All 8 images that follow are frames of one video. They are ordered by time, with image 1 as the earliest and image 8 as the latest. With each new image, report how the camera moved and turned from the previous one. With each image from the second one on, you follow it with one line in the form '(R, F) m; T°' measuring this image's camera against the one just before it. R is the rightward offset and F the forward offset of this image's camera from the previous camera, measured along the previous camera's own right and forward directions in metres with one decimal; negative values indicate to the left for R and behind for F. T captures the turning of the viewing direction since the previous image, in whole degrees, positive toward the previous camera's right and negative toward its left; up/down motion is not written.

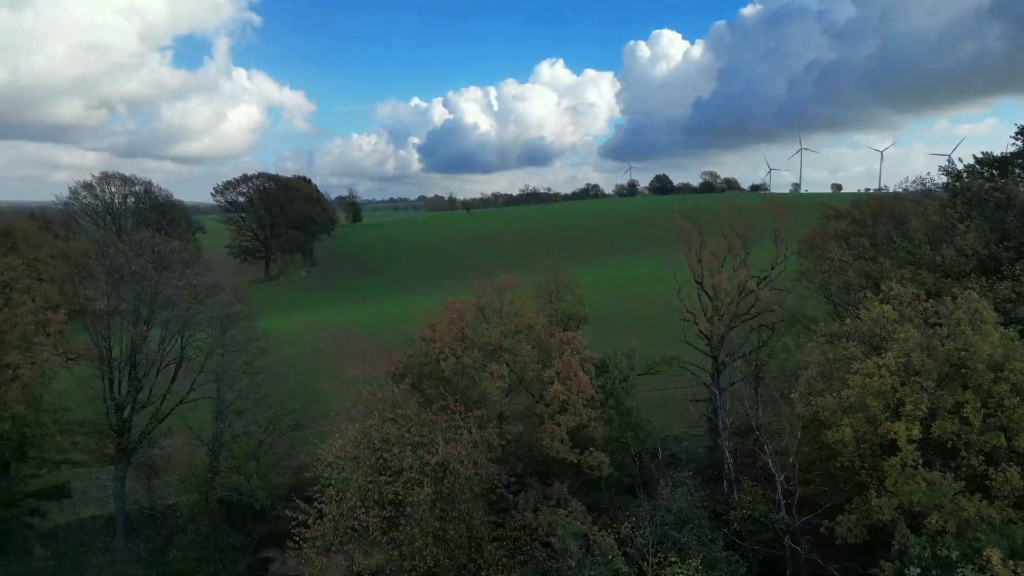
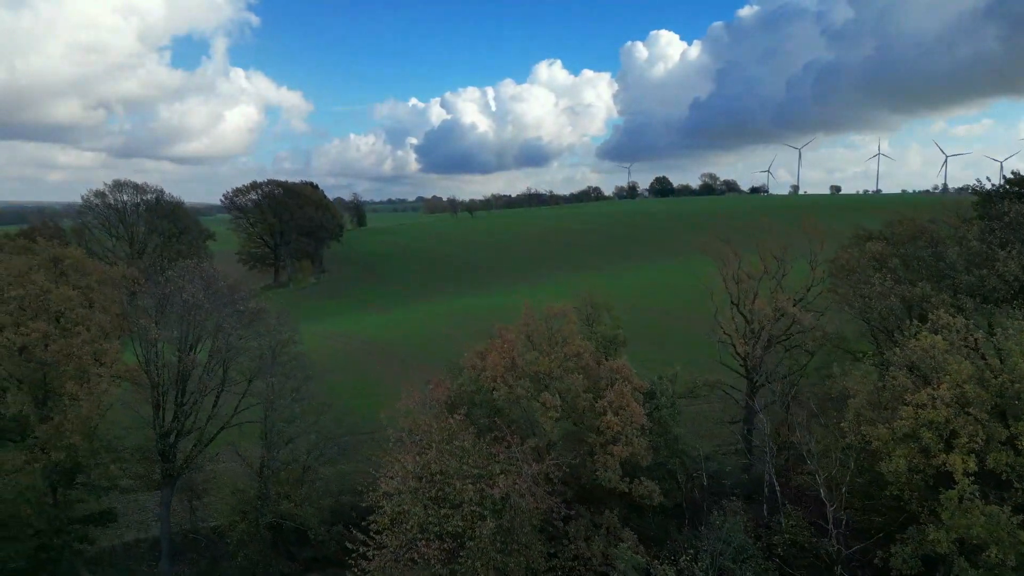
(-1.7, -0.1) m; 0°
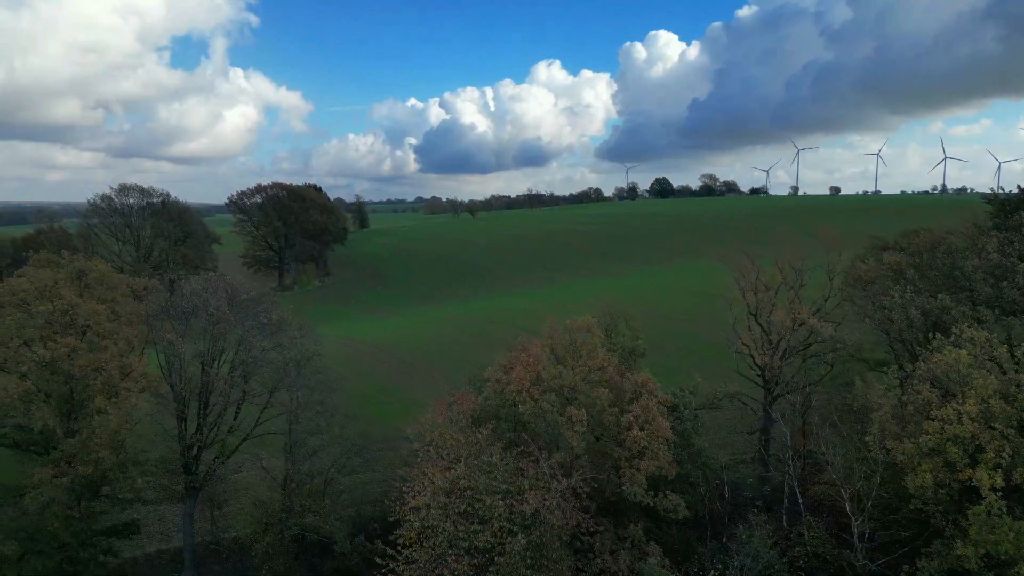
(-0.8, -0.1) m; 0°
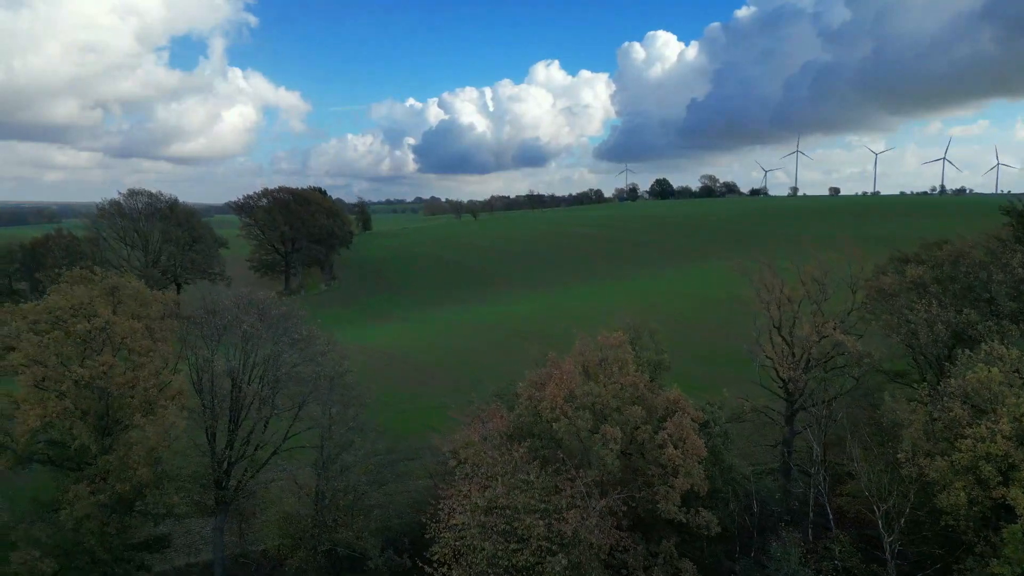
(-1.1, -0.1) m; 0°
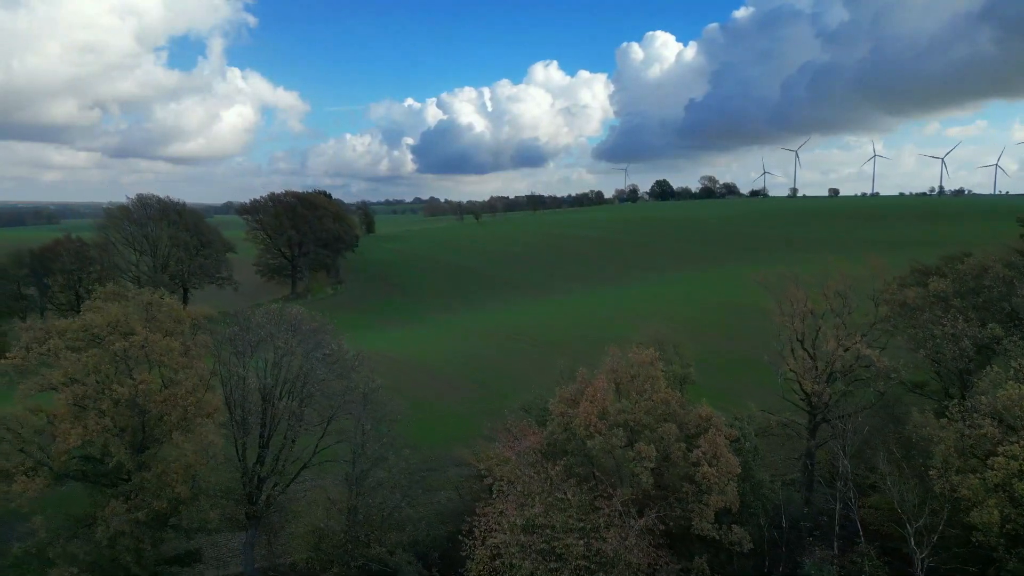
(-1.1, -0.2) m; 0°
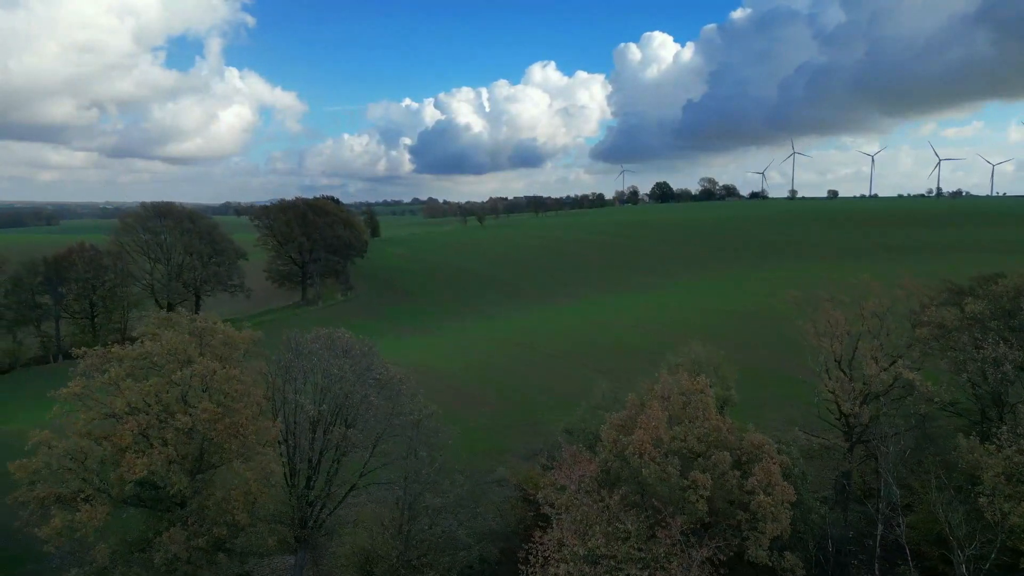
(-1.8, -0.3) m; 0°
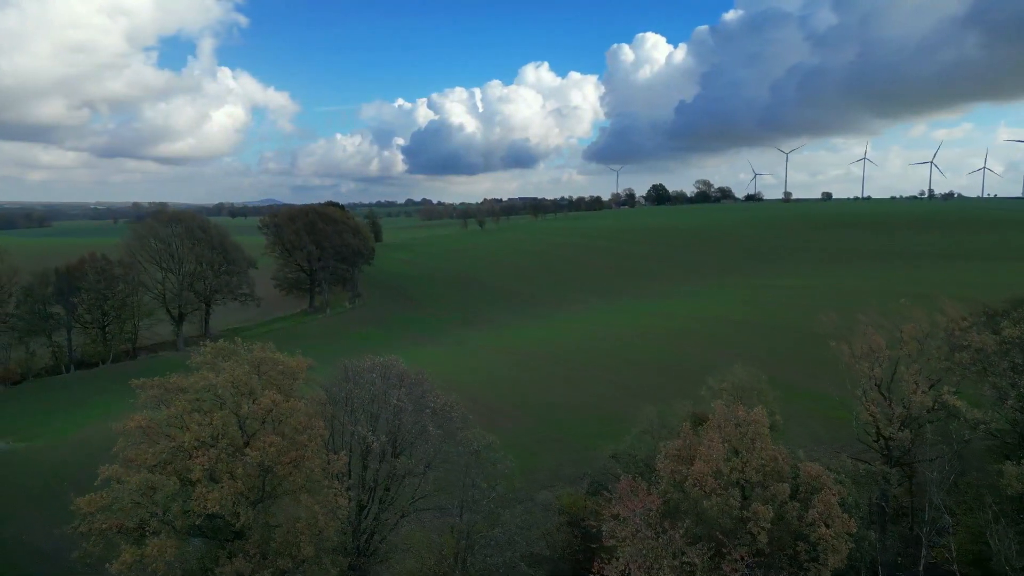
(-2.2, -0.3) m; 0°
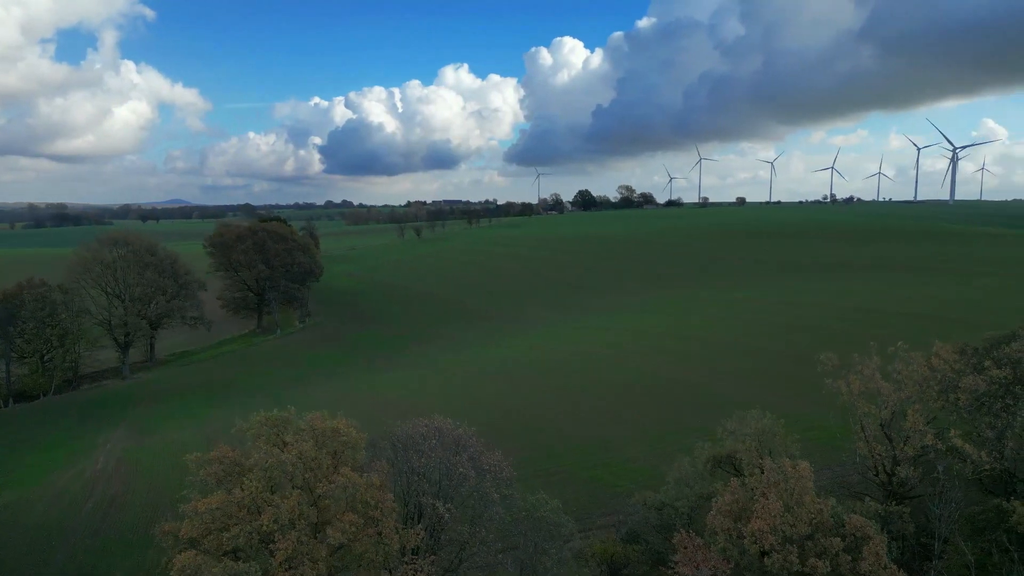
(-4.6, -0.4) m; +6°
